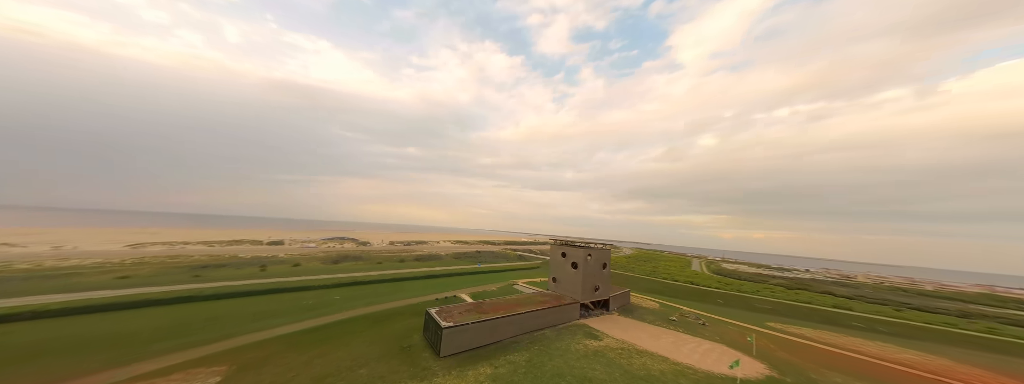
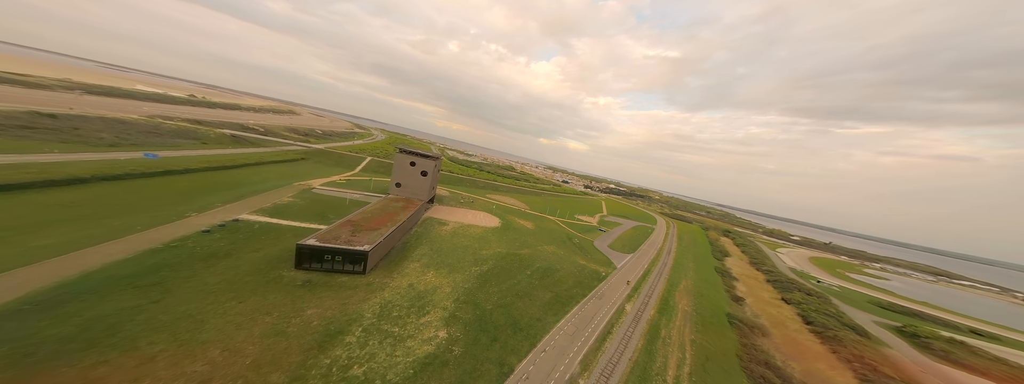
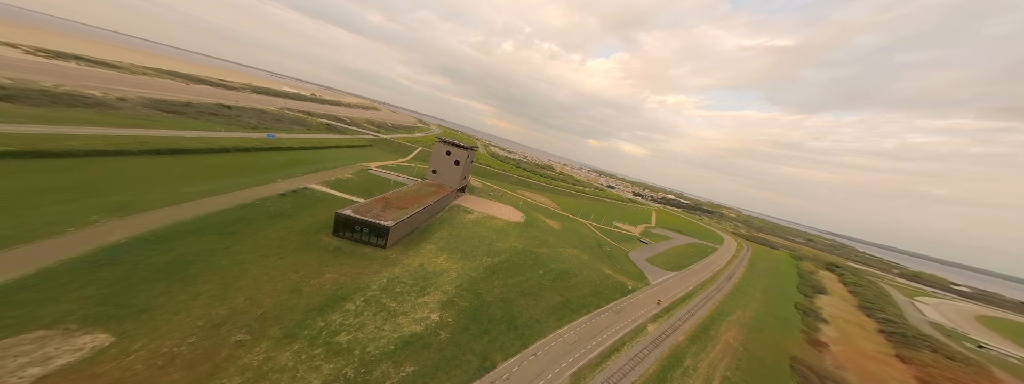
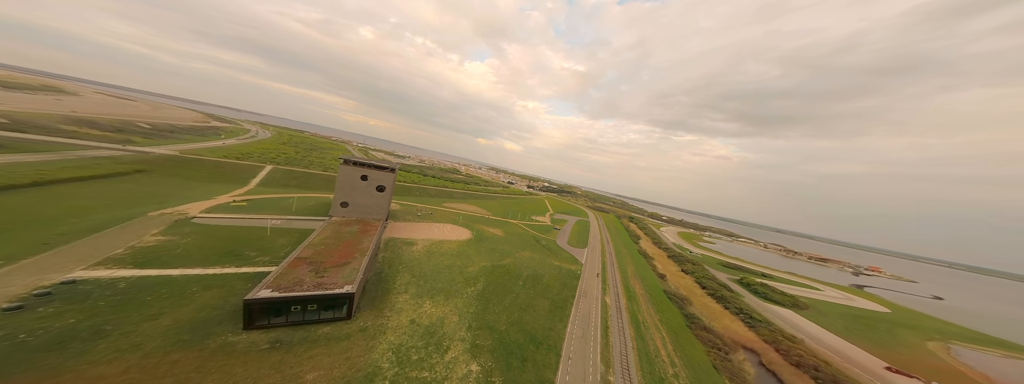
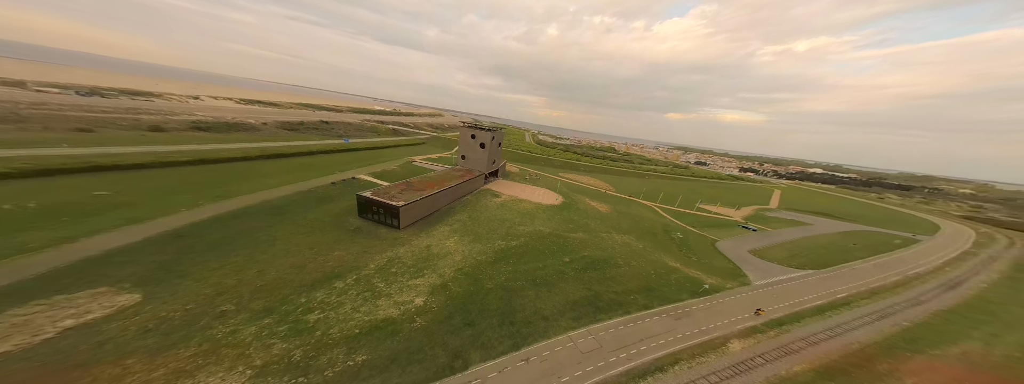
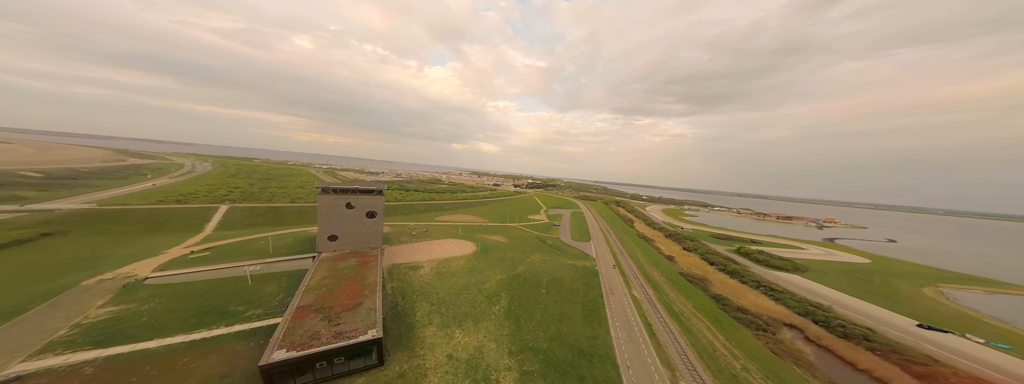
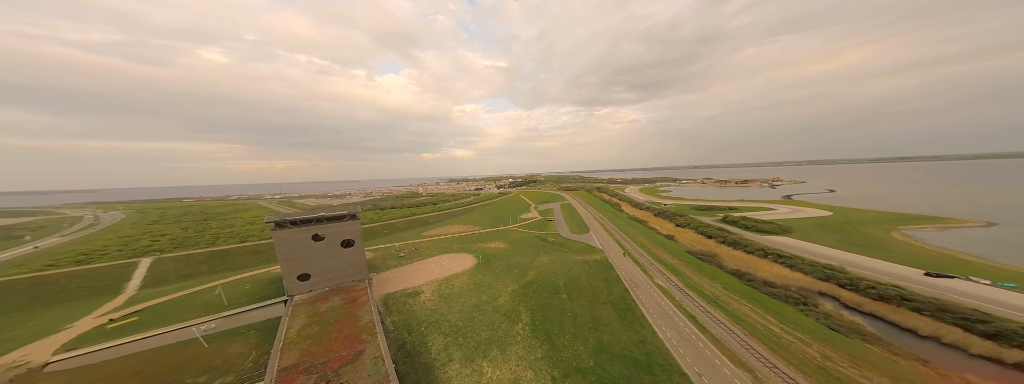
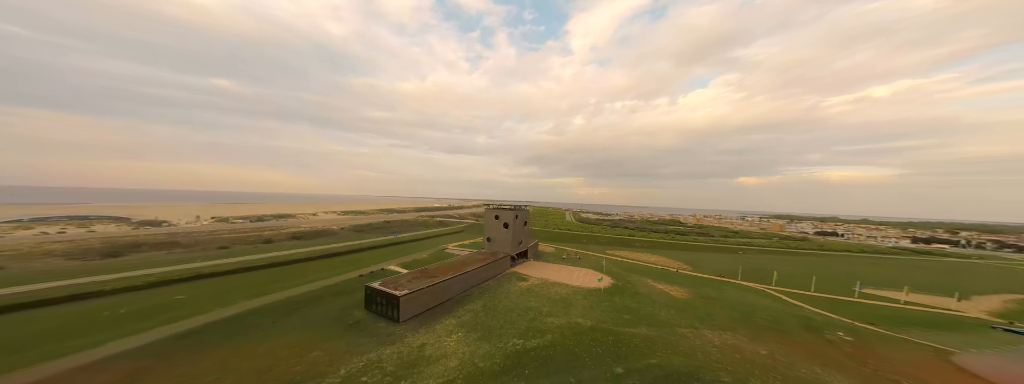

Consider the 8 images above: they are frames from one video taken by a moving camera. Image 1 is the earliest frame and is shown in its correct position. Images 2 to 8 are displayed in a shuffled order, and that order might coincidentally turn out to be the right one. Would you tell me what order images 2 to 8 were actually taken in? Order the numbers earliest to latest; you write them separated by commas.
8, 5, 3, 2, 4, 6, 7
